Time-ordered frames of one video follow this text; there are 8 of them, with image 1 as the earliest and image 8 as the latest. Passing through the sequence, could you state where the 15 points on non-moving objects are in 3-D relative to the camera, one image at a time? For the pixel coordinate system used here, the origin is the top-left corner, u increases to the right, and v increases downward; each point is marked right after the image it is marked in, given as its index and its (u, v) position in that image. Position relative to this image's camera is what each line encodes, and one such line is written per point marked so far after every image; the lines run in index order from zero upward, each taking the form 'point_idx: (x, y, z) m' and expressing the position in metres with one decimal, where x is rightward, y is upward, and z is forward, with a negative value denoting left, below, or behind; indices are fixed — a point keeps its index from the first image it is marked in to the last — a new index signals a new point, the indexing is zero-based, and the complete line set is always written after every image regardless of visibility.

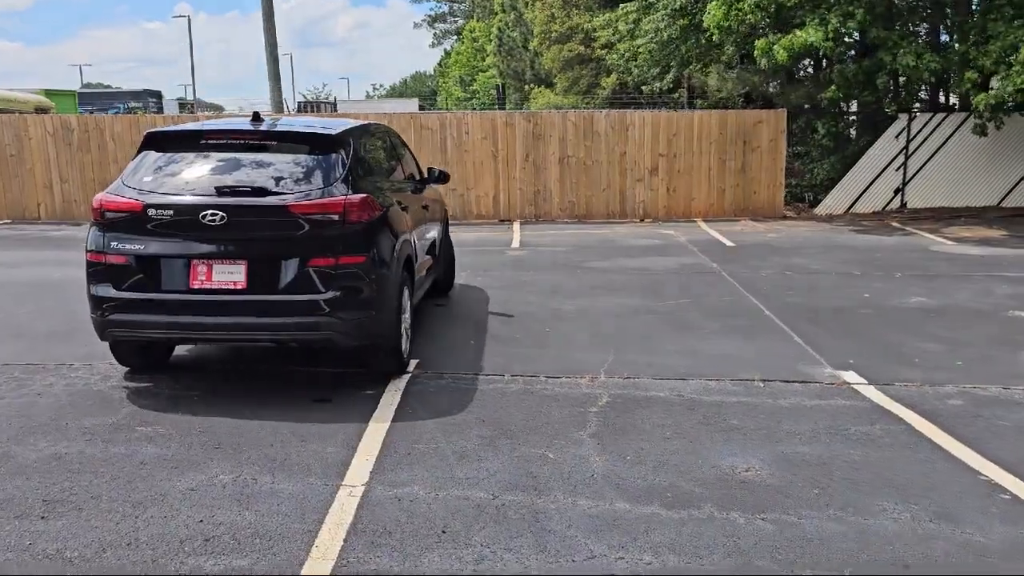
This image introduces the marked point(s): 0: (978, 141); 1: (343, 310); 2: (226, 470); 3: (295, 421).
0: (+8.5, +2.7, +15.3) m
1: (-1.0, -0.1, +5.0) m
2: (-1.4, -0.9, +4.1) m
3: (-1.2, -0.8, +4.8) m
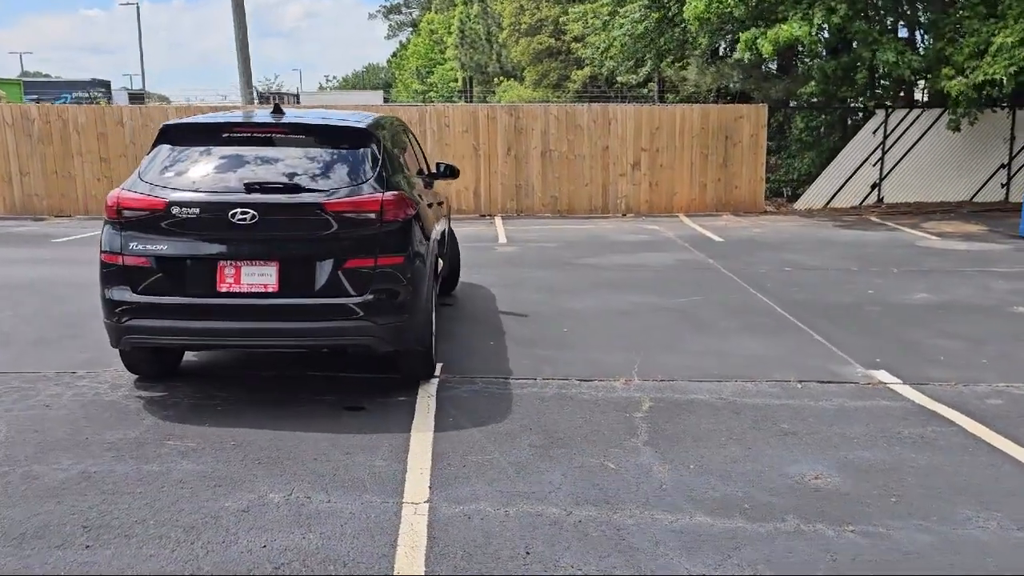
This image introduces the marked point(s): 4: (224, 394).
0: (+8.2, +2.8, +15.6) m
1: (-0.7, -0.2, +4.7) m
2: (-1.1, -0.9, +3.8) m
3: (-1.0, -0.8, +4.5) m
4: (-1.7, -0.6, +5.1) m
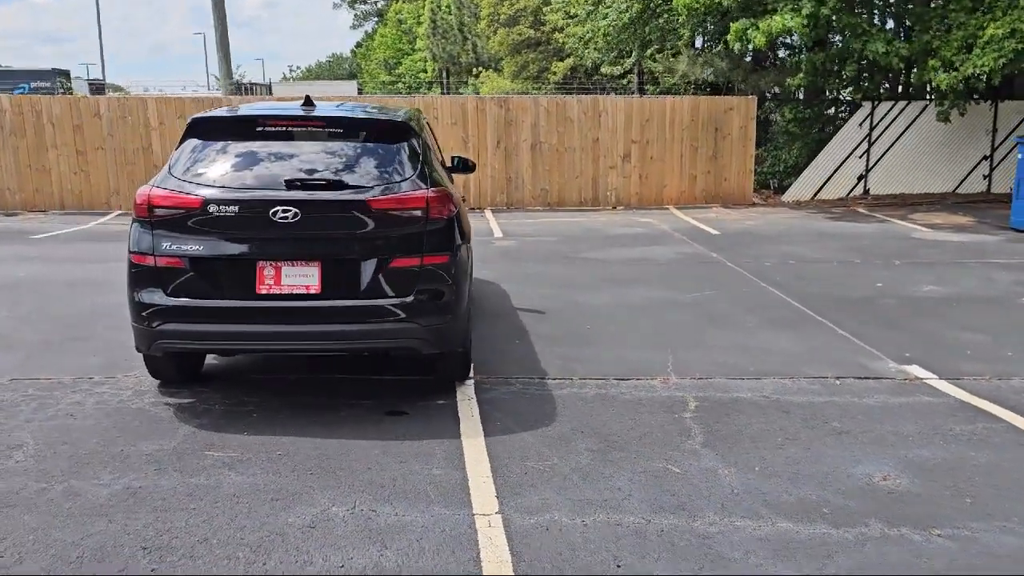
0: (+8.0, +3.0, +15.7) m
1: (-0.4, -0.2, +4.5) m
2: (-0.8, -0.9, +3.6) m
3: (-0.7, -0.8, +4.4) m
4: (-1.5, -0.6, +4.9) m
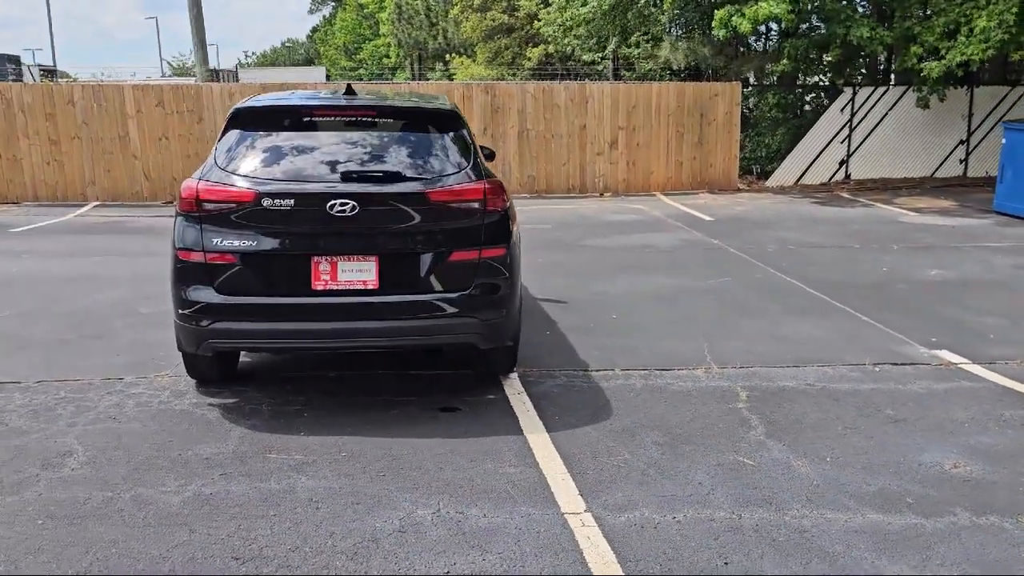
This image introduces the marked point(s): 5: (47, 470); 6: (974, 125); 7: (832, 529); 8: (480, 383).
0: (+7.7, +3.3, +16.0) m
1: (-0.1, -0.1, +4.4) m
2: (-0.4, -0.9, +3.5) m
3: (-0.4, -0.8, +4.3) m
4: (-1.2, -0.6, +4.8) m
5: (-2.1, -0.8, +3.8) m
6: (+9.0, +3.2, +16.3) m
7: (+1.3, -1.0, +3.4) m
8: (-0.2, -0.6, +5.1) m
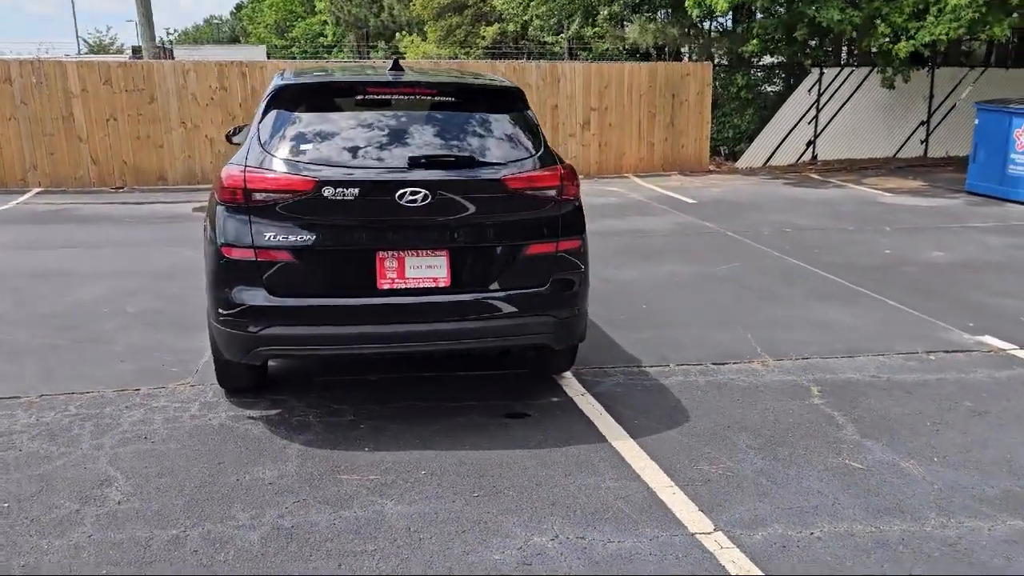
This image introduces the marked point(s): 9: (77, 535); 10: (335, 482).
0: (+7.0, +3.7, +16.1) m
1: (+0.2, -0.1, +4.1) m
2: (+0.1, -0.9, +3.1) m
3: (0.0, -0.7, +3.9) m
4: (-0.8, -0.6, +4.3) m
5: (-1.6, -0.8, +3.3) m
6: (+8.3, +3.6, +16.5) m
7: (+1.7, -0.9, +3.1) m
8: (+0.1, -0.5, +4.7) m
9: (-1.6, -0.9, +3.0) m
10: (-0.7, -0.8, +3.5) m
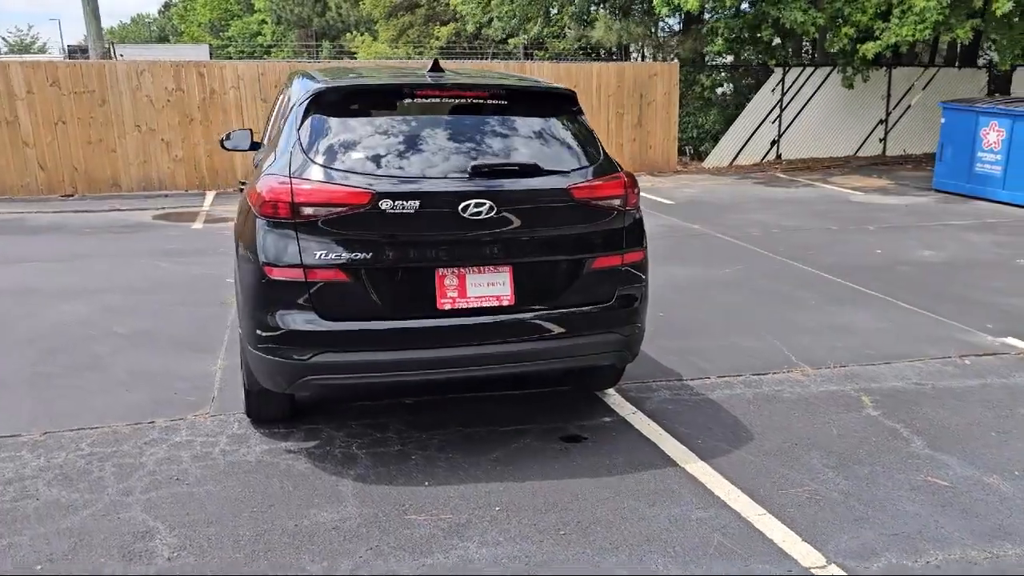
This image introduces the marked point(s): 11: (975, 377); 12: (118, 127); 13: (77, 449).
0: (+6.4, +3.8, +16.3) m
1: (+0.5, -0.2, +3.8) m
2: (+0.4, -1.0, +2.9) m
3: (+0.3, -0.8, +3.6) m
4: (-0.6, -0.7, +4.0) m
5: (-1.3, -0.9, +2.9) m
6: (+7.6, +3.7, +16.8) m
7: (+2.1, -1.0, +3.0) m
8: (+0.4, -0.6, +4.4) m
9: (-1.2, -1.0, +2.7) m
10: (-0.4, -0.9, +3.2) m
11: (+2.8, -0.5, +5.0) m
12: (-5.9, +2.4, +12.6) m
13: (-2.0, -0.7, +3.8) m
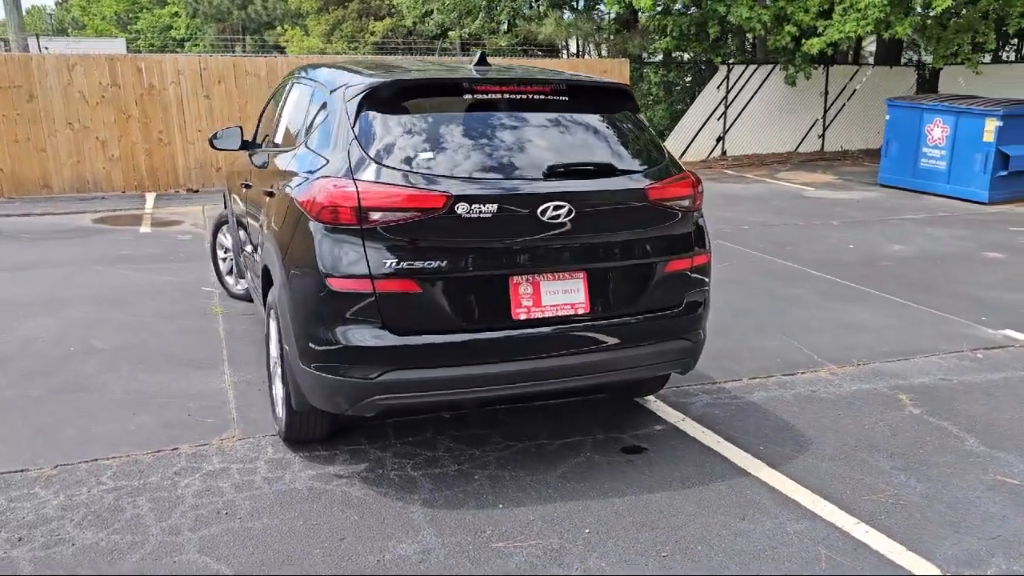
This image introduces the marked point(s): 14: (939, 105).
0: (+5.3, +3.9, +16.7) m
1: (+0.8, -0.2, +3.7) m
2: (+0.8, -1.0, +2.7) m
3: (+0.6, -0.8, +3.5) m
4: (-0.3, -0.7, +3.8) m
5: (-0.9, -1.0, +2.6) m
6: (+6.5, +3.8, +17.3) m
7: (+2.4, -1.0, +3.0) m
8: (+0.6, -0.6, +4.3) m
9: (-0.8, -1.0, +2.4) m
10: (-0.1, -0.9, +2.9) m
11: (+2.9, -0.5, +5.1) m
12: (-6.5, +2.3, +11.8) m
13: (-1.7, -0.8, +3.4) m
14: (+6.2, +2.7, +12.2) m
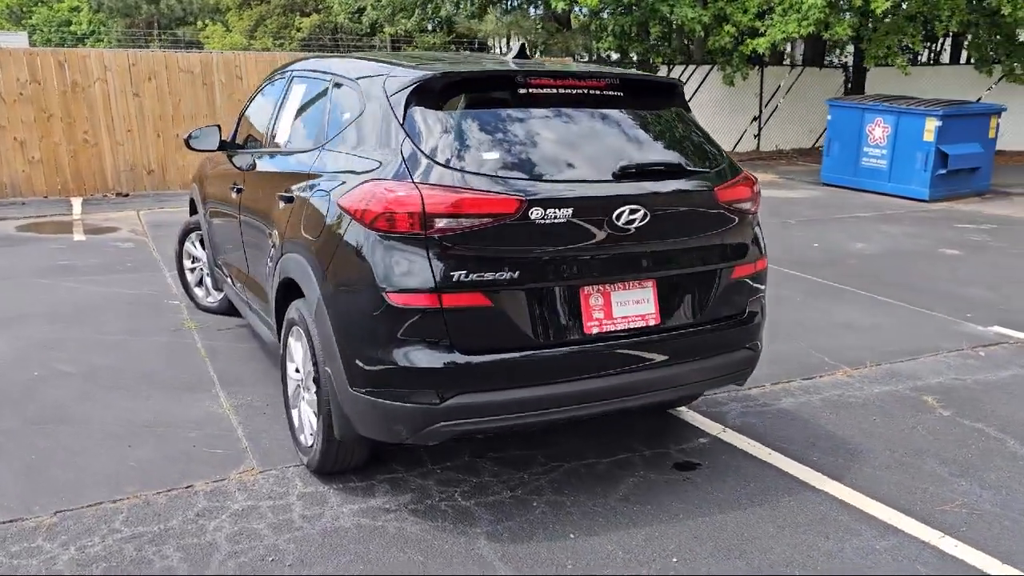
0: (+4.1, +3.9, +16.9) m
1: (+1.0, -0.2, +3.5) m
2: (+1.1, -1.0, +2.6) m
3: (+0.9, -0.9, +3.3) m
4: (-0.1, -0.8, +3.5) m
5: (-0.6, -1.1, +2.2) m
6: (+5.3, +3.9, +17.6) m
7: (+2.7, -1.0, +3.0) m
8: (+0.7, -0.7, +4.1) m
9: (-0.4, -1.1, +2.0) m
10: (+0.2, -1.0, +2.7) m
11: (+3.0, -0.5, +5.1) m
12: (-7.1, +2.1, +10.8) m
13: (-1.4, -0.9, +3.0) m
14: (+5.5, +2.7, +12.5) m
